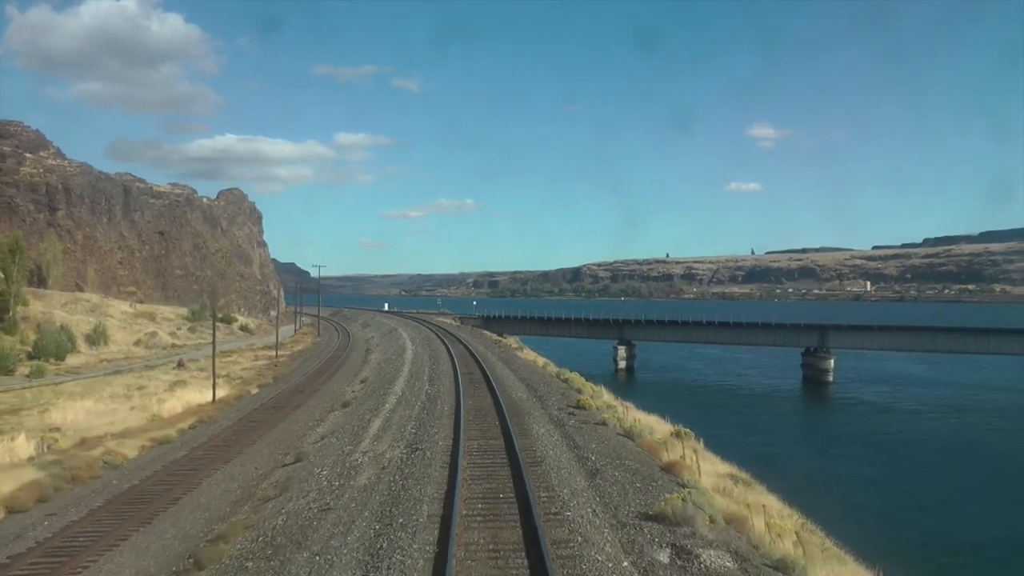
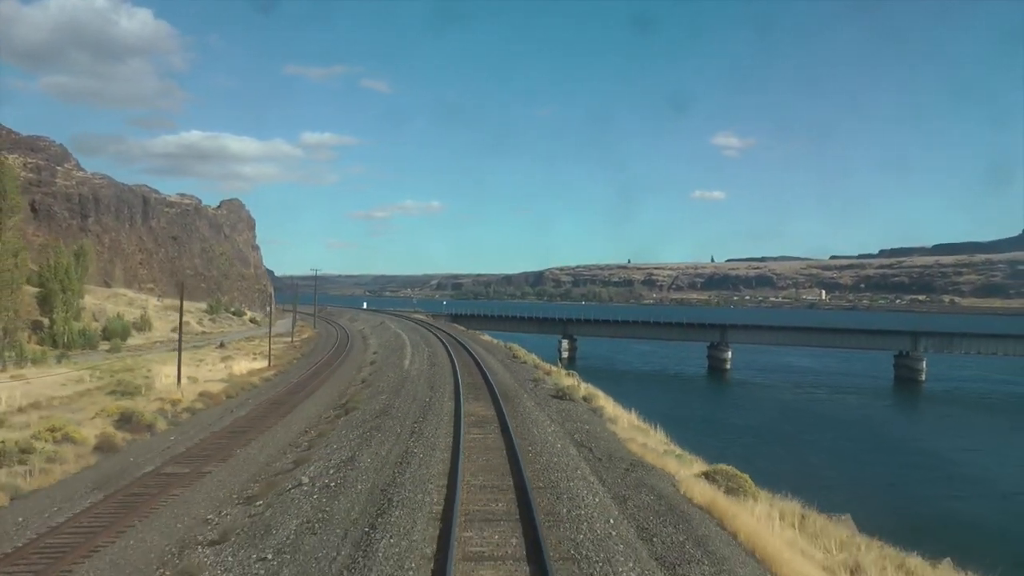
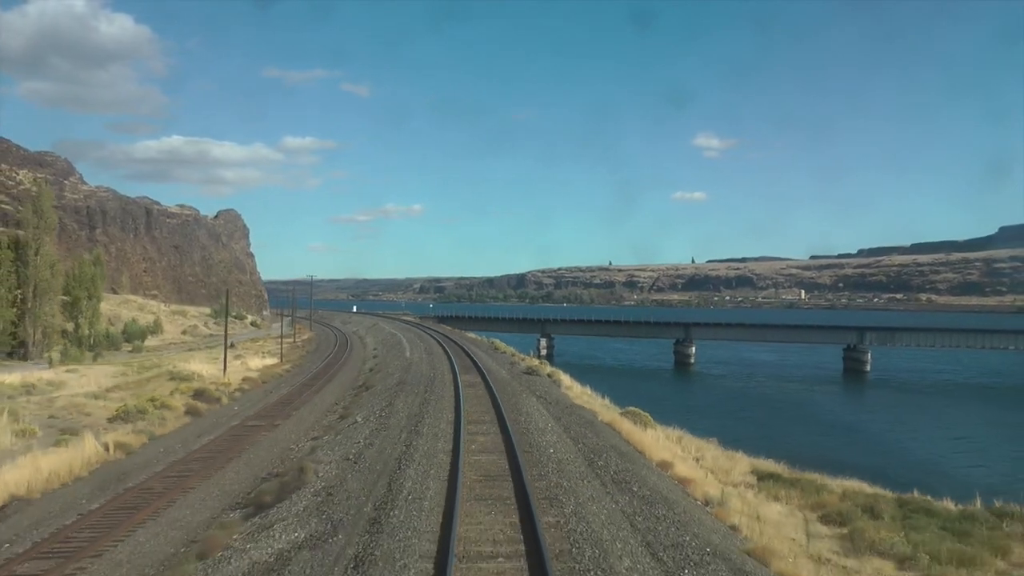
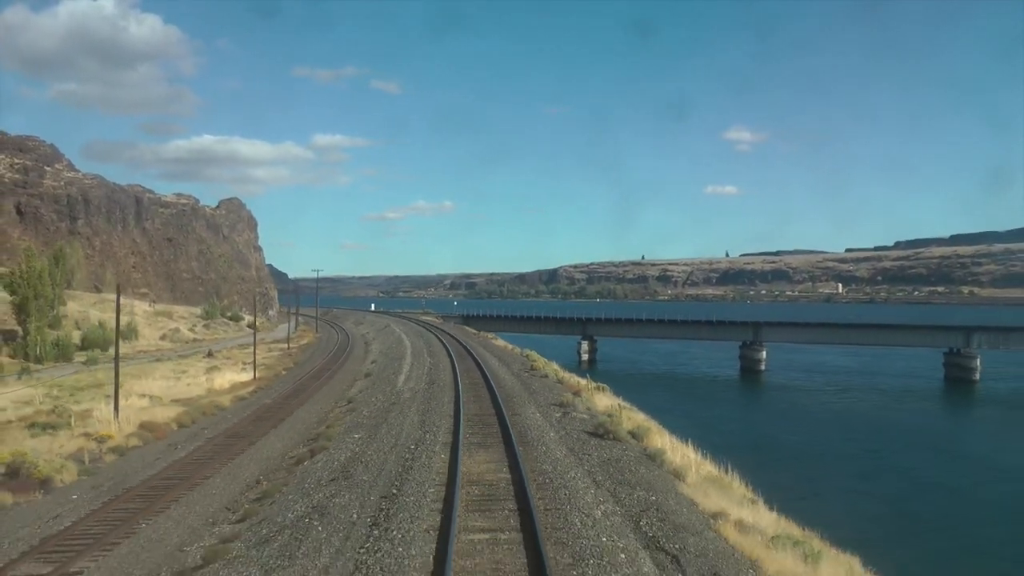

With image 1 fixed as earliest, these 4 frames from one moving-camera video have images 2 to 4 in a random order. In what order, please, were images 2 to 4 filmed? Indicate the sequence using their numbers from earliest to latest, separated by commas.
4, 2, 3
